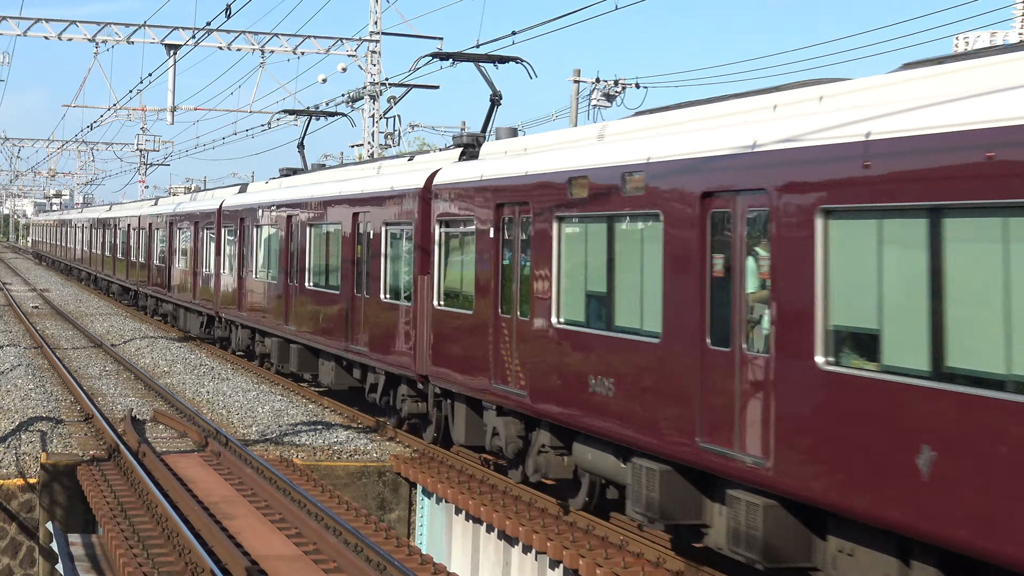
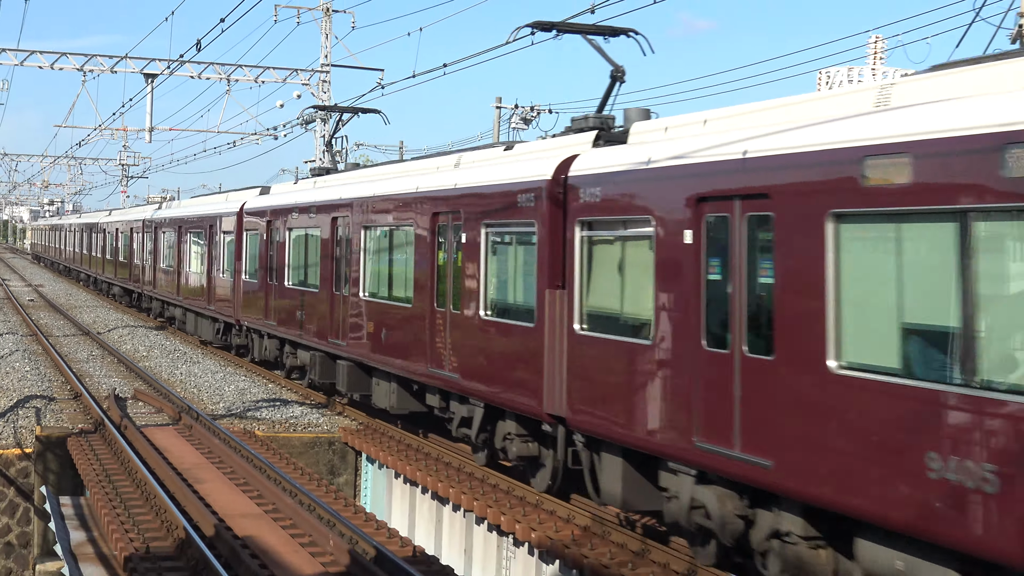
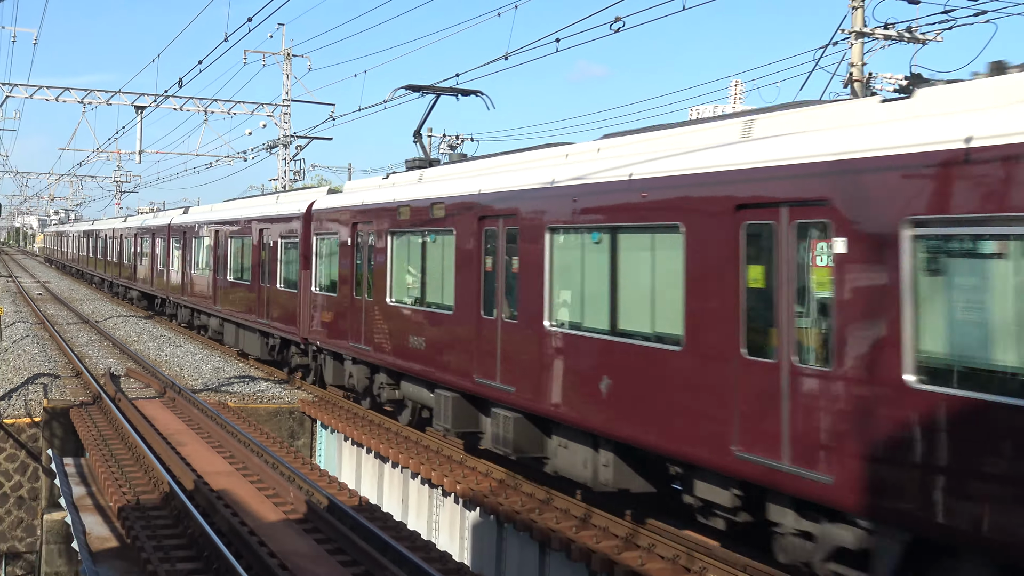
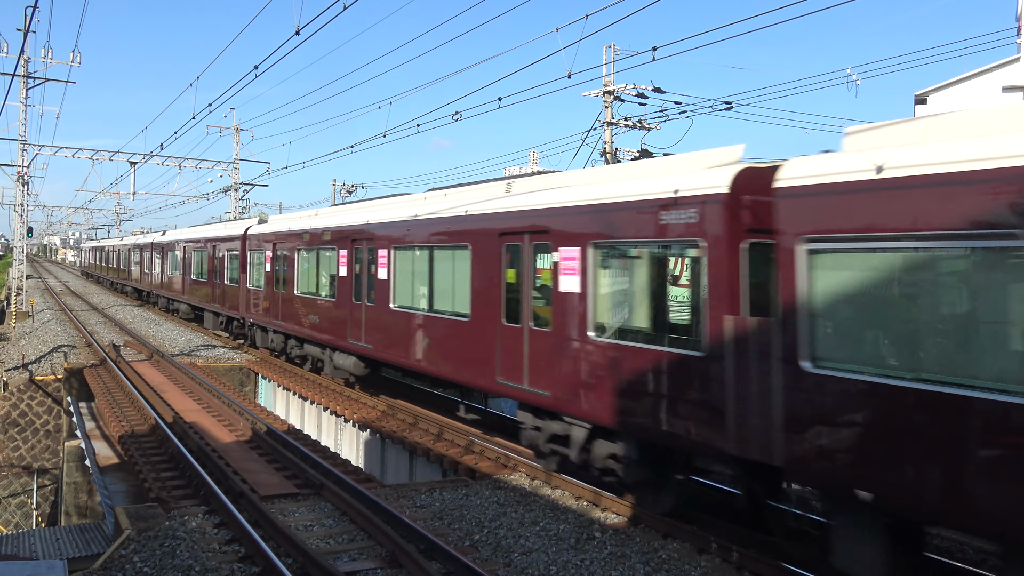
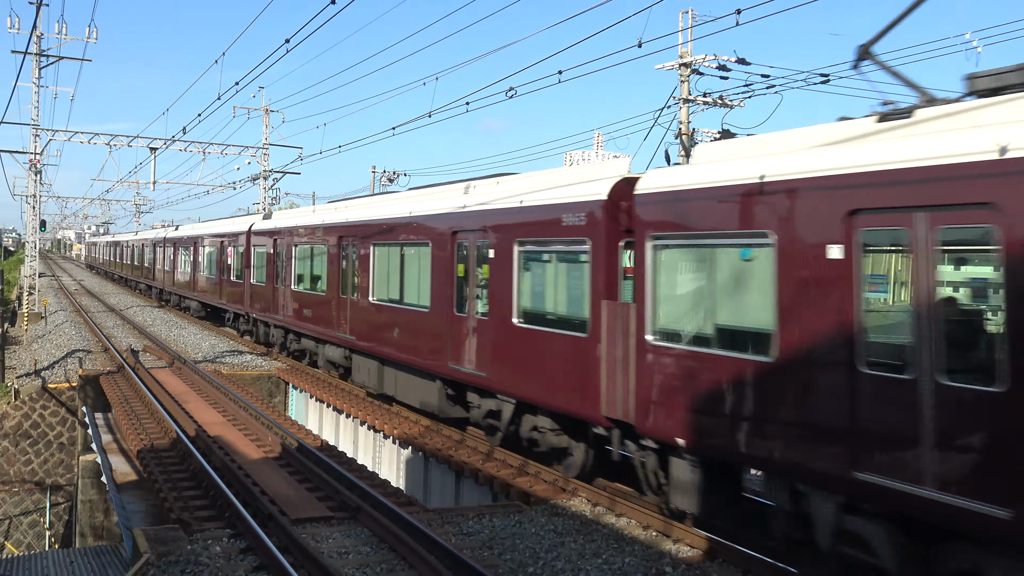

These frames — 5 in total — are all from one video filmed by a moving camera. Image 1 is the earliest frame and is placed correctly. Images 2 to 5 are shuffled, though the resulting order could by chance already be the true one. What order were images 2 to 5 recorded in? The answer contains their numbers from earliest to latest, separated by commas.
2, 3, 5, 4
